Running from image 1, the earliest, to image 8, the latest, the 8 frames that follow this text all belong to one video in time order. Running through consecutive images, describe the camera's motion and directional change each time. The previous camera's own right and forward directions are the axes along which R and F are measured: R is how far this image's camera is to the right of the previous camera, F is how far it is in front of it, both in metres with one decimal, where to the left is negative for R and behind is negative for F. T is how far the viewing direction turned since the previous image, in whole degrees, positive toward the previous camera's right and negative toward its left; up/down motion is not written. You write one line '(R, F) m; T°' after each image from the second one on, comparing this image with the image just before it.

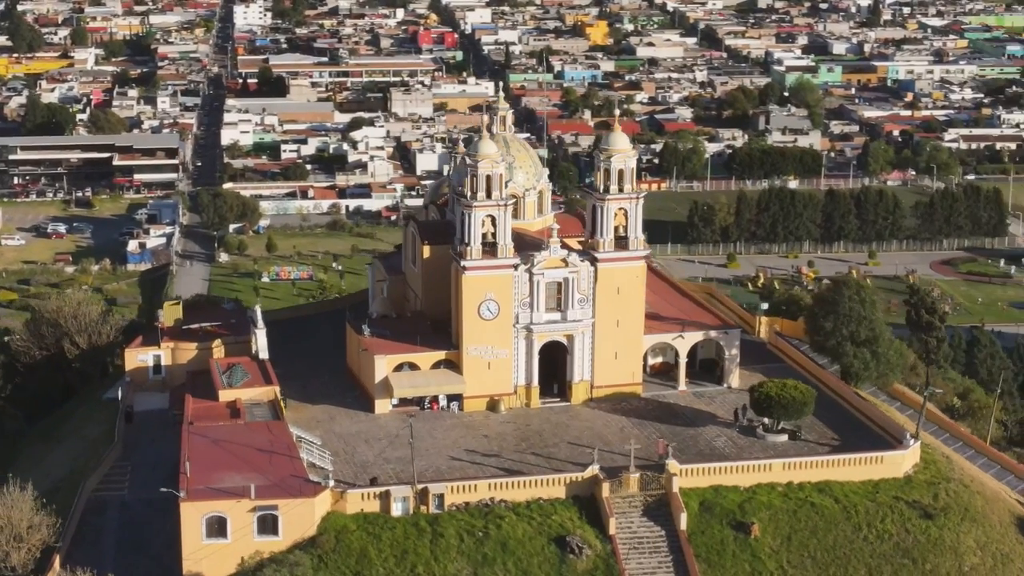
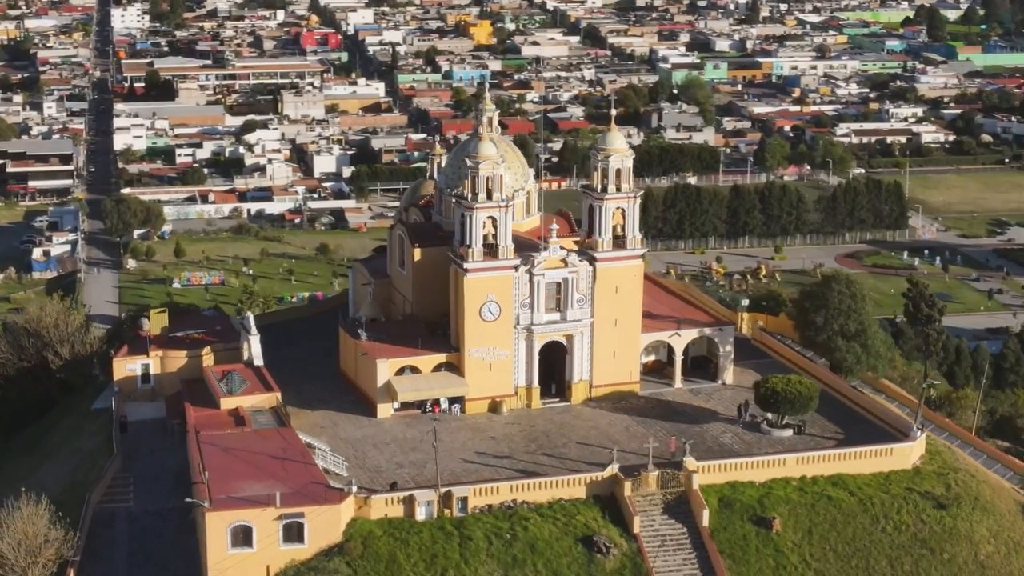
(-2.6, +0.1) m; +4°
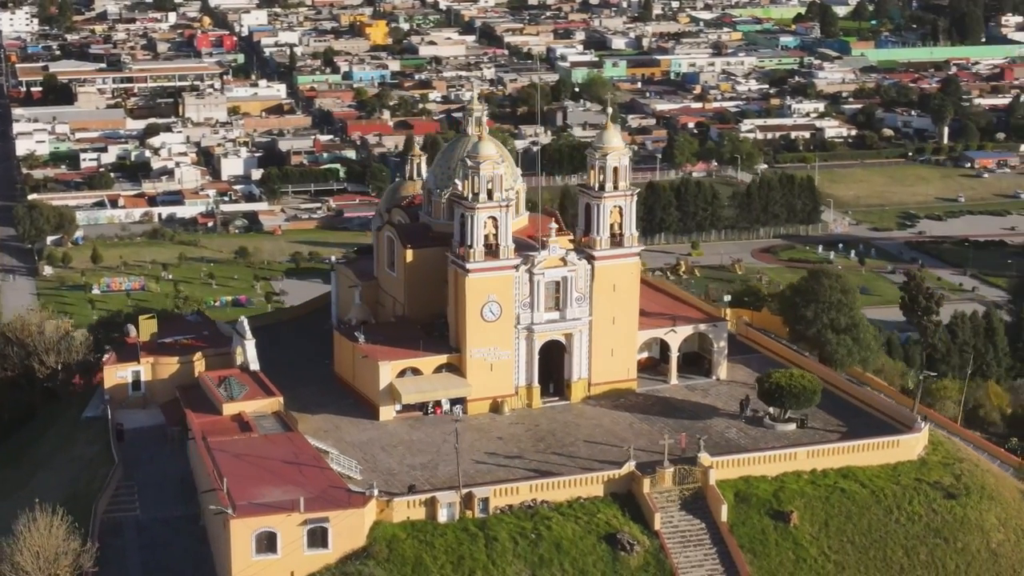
(-2.3, +0.1) m; +4°
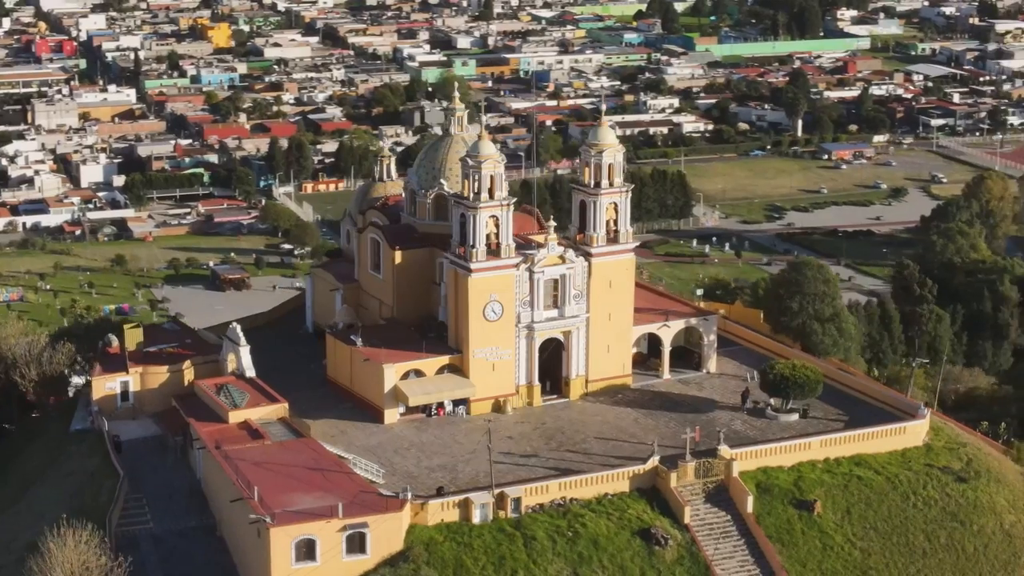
(-3.5, +0.2) m; +6°
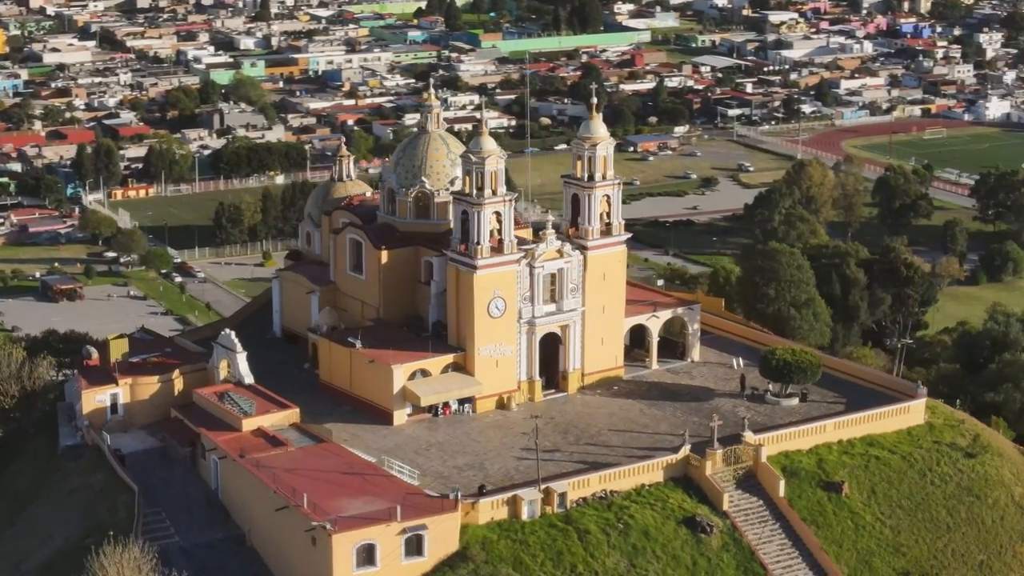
(-4.8, +0.5) m; +8°
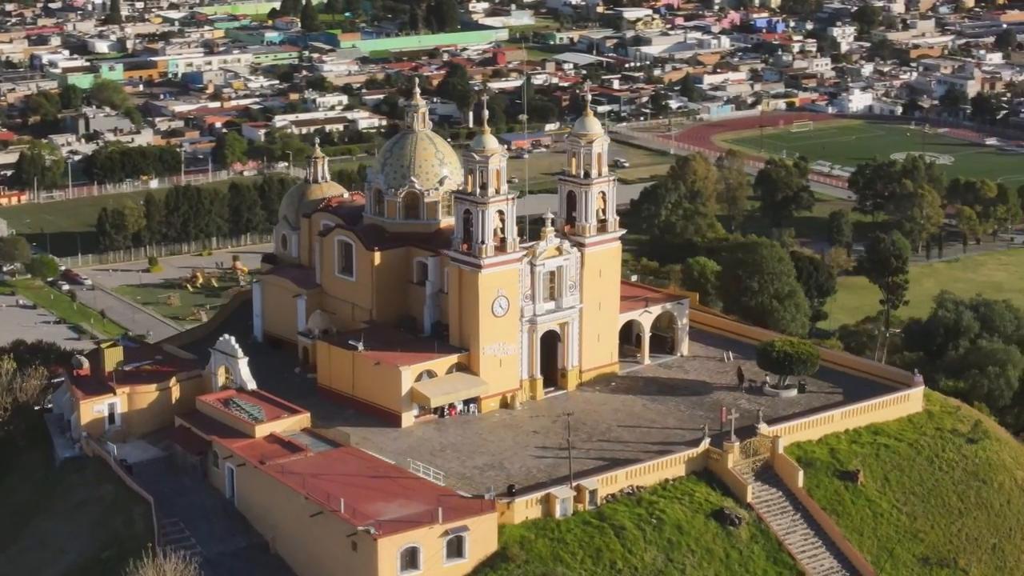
(-3.2, +0.3) m; +5°
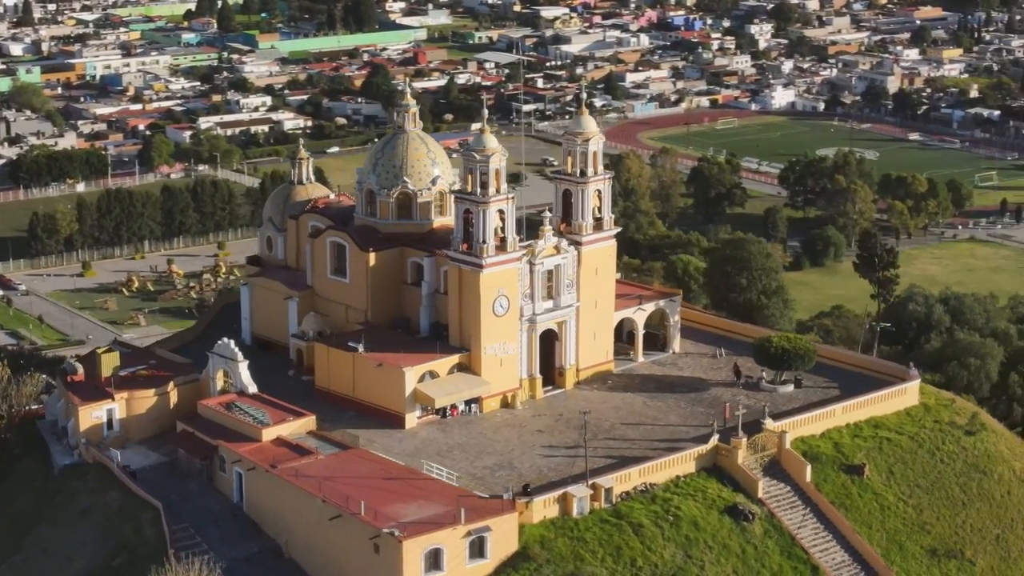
(-1.8, +0.1) m; +3°
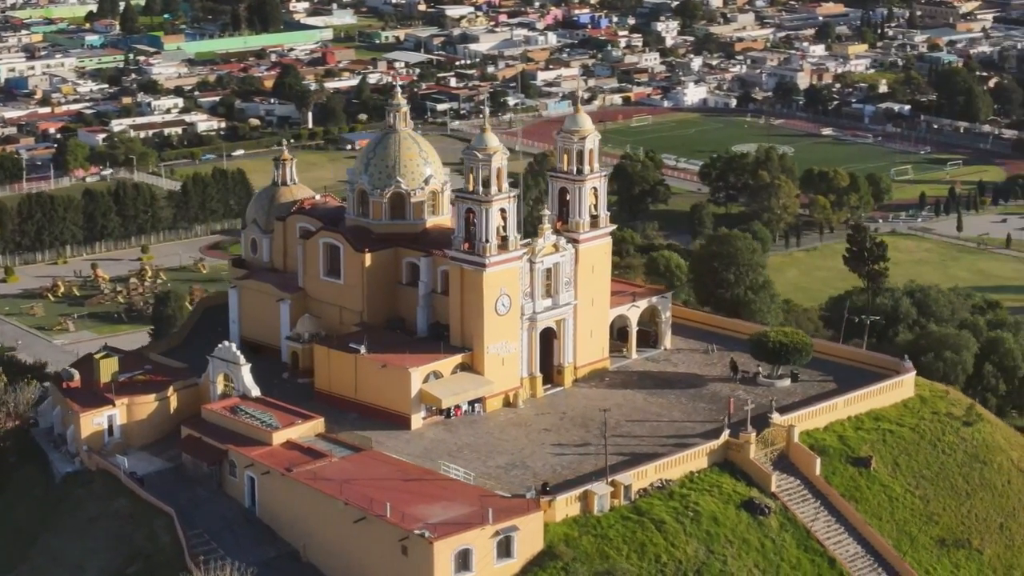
(-2.1, +0.2) m; +4°
